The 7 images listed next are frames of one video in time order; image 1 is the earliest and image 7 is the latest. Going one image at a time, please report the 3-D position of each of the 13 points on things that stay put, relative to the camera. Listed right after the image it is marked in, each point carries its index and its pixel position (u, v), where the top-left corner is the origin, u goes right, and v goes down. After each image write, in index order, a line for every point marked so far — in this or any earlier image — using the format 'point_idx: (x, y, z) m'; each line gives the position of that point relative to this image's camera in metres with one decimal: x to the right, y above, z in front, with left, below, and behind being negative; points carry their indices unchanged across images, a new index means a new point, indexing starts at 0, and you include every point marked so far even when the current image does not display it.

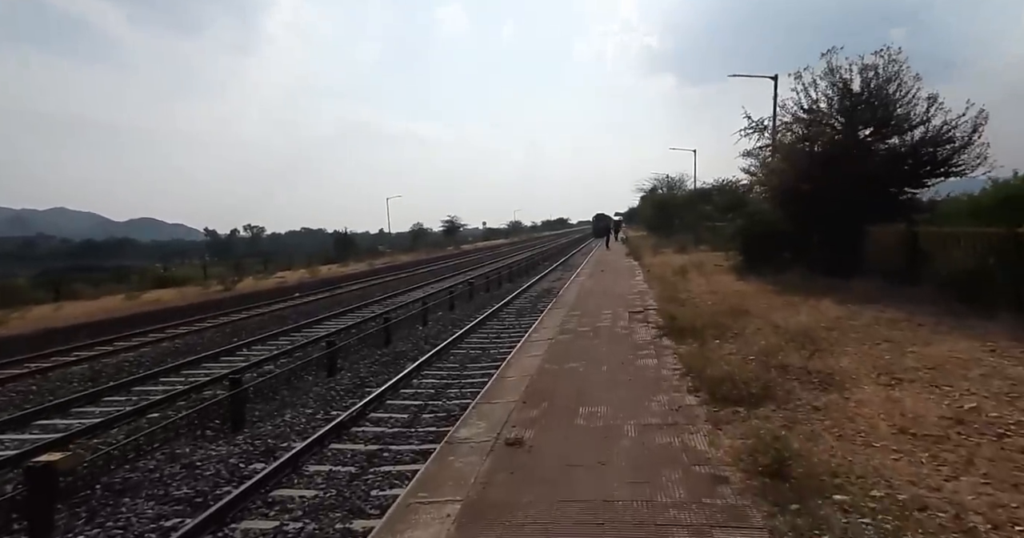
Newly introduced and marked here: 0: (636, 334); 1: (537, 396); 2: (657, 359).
0: (+2.3, -1.2, +10.9) m
1: (+0.3, -1.6, +7.2) m
2: (+2.1, -1.3, +8.6) m
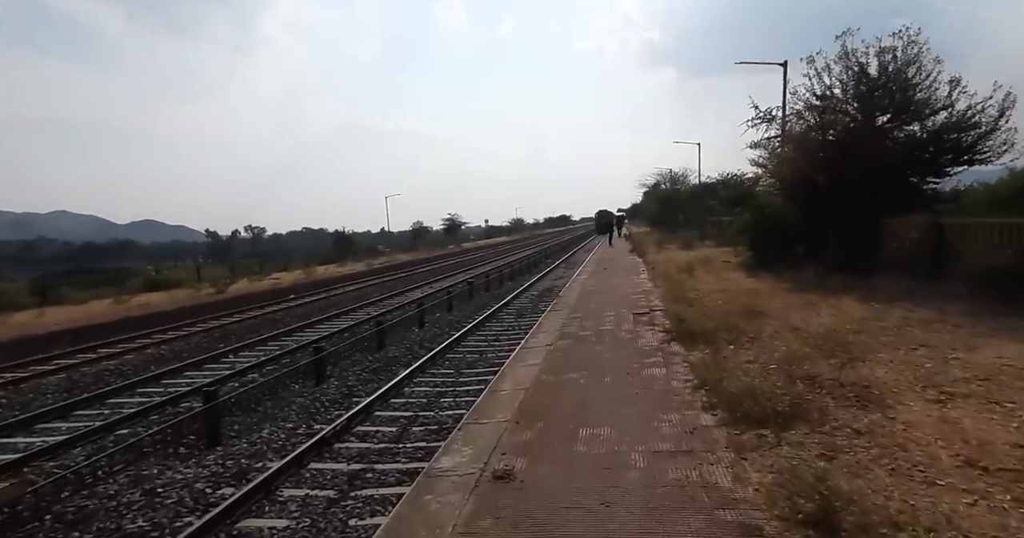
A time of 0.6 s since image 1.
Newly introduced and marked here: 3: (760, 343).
0: (+2.2, -1.2, +10.0) m
1: (+0.2, -1.6, +6.4) m
2: (+2.0, -1.3, +7.8) m
3: (+3.5, -1.1, +8.4) m
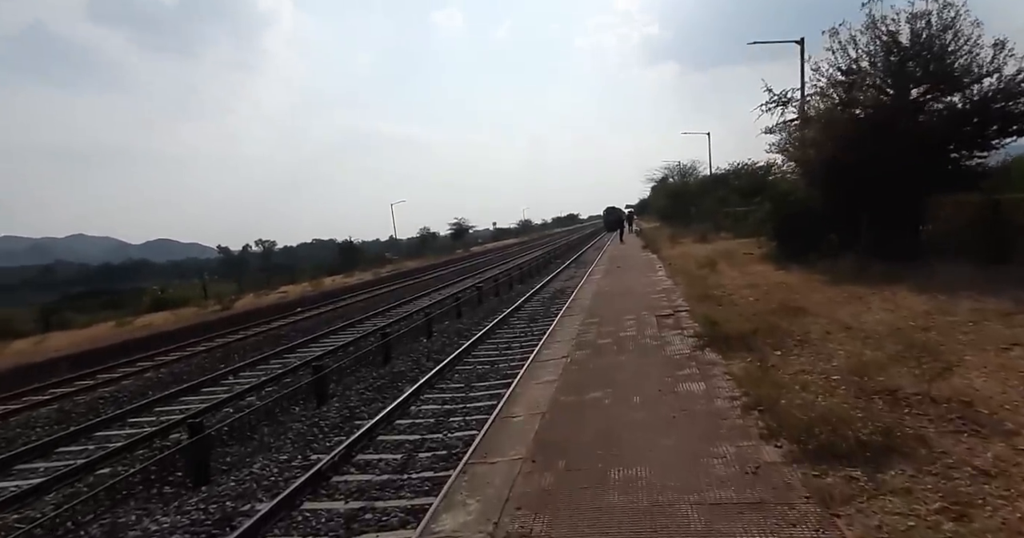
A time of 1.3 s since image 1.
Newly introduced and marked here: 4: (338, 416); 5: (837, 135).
0: (+2.4, -1.1, +8.9) m
1: (+0.3, -1.6, +5.4) m
2: (+2.2, -1.3, +6.7) m
3: (+3.7, -1.0, +7.2) m
4: (-3.5, -3.0, +12.0) m
5: (+8.9, +3.7, +16.0) m
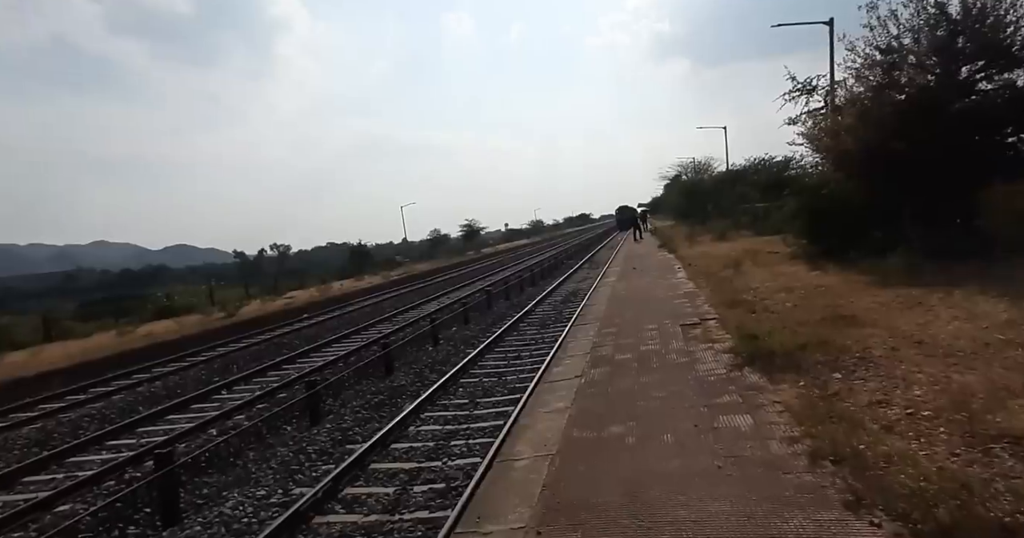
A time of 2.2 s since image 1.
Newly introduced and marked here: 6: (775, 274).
0: (+2.5, -1.2, +7.7) m
1: (+0.3, -1.7, +4.2) m
2: (+2.2, -1.3, +5.4) m
3: (+3.7, -1.0, +6.0) m
4: (-3.3, -3.1, +10.8) m
5: (+9.1, +3.7, +14.6) m
6: (+6.7, -0.1, +14.9) m
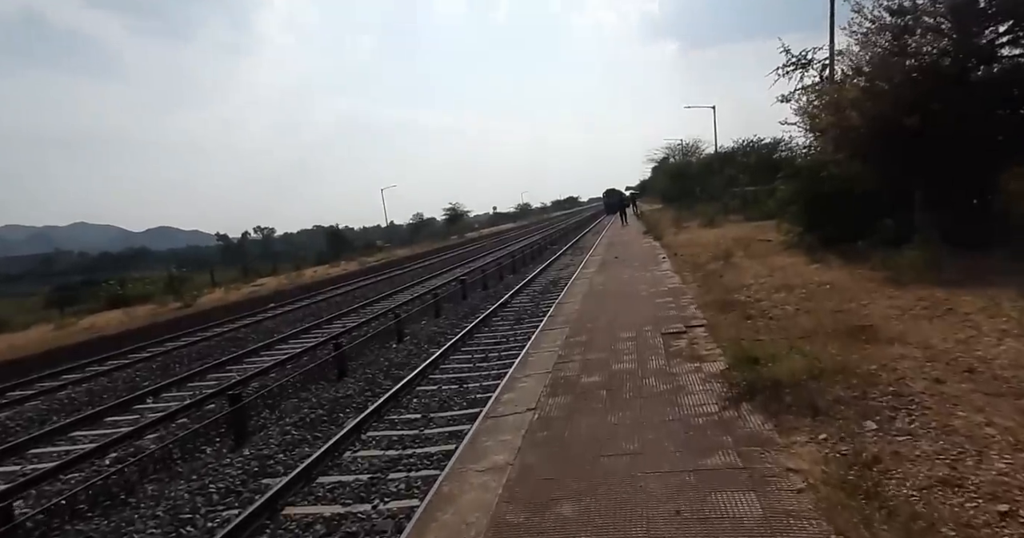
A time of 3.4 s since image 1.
0: (+1.8, -1.2, +6.0) m
1: (-0.3, -1.9, +2.5) m
2: (+1.6, -1.4, +3.8) m
3: (+3.1, -1.1, +4.3) m
4: (-4.1, -3.1, +9.1) m
5: (+8.2, +3.8, +13.0) m
6: (+5.8, 0.0, +13.3) m
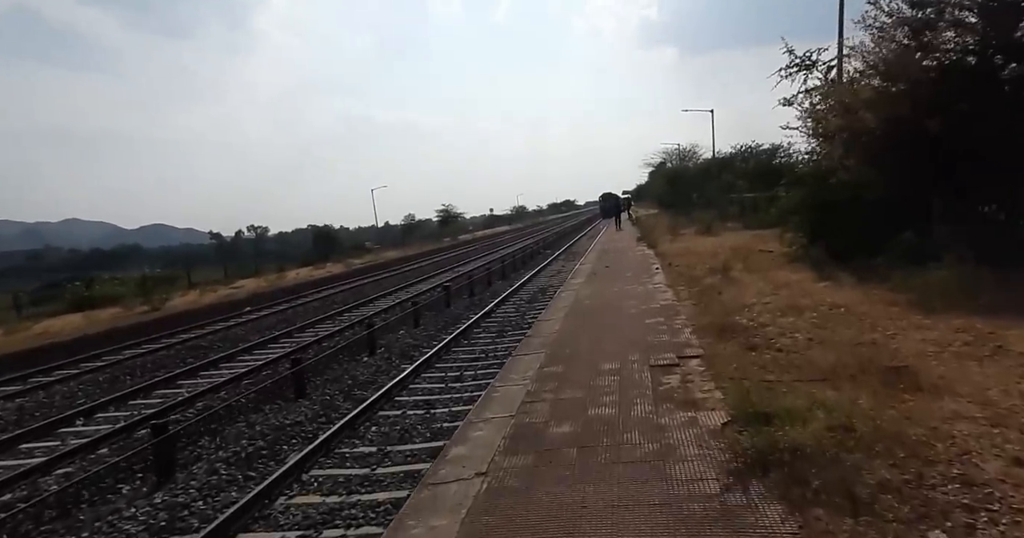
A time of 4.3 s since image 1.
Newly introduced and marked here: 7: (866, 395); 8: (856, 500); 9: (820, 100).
0: (+1.3, -1.5, +4.7) m
1: (-0.7, -2.1, +1.1) m
2: (+1.1, -1.7, +2.4) m
3: (+2.6, -1.4, +3.0) m
4: (-4.6, -3.2, +7.7) m
5: (+7.8, +3.5, +11.7) m
6: (+5.3, -0.3, +12.0) m
7: (+3.2, -1.1, +5.3) m
8: (+2.1, -1.4, +3.6) m
9: (+10.0, +5.5, +19.2) m
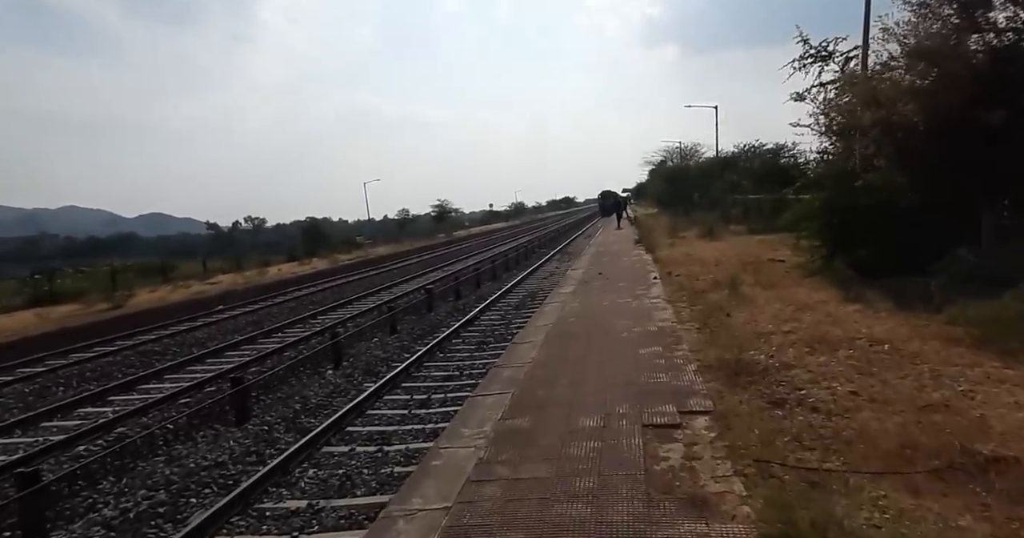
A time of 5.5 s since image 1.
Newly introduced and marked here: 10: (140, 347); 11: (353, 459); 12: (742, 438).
0: (+0.8, -1.8, +2.8) m
1: (-1.2, -2.3, -0.8) m
2: (+0.6, -2.0, +0.5) m
3: (+2.1, -1.7, +1.1) m
4: (-5.1, -3.4, +5.8) m
5: (+7.4, +3.1, +9.8) m
6: (+4.8, -0.6, +10.1) m
7: (+2.7, -1.4, +3.5) m
8: (+1.6, -1.7, +1.8) m
9: (+9.6, +5.1, +17.3) m
10: (-12.5, -2.6, +20.0) m
11: (-2.5, -3.0, +9.4) m
12: (+2.0, -1.4, +5.1) m
